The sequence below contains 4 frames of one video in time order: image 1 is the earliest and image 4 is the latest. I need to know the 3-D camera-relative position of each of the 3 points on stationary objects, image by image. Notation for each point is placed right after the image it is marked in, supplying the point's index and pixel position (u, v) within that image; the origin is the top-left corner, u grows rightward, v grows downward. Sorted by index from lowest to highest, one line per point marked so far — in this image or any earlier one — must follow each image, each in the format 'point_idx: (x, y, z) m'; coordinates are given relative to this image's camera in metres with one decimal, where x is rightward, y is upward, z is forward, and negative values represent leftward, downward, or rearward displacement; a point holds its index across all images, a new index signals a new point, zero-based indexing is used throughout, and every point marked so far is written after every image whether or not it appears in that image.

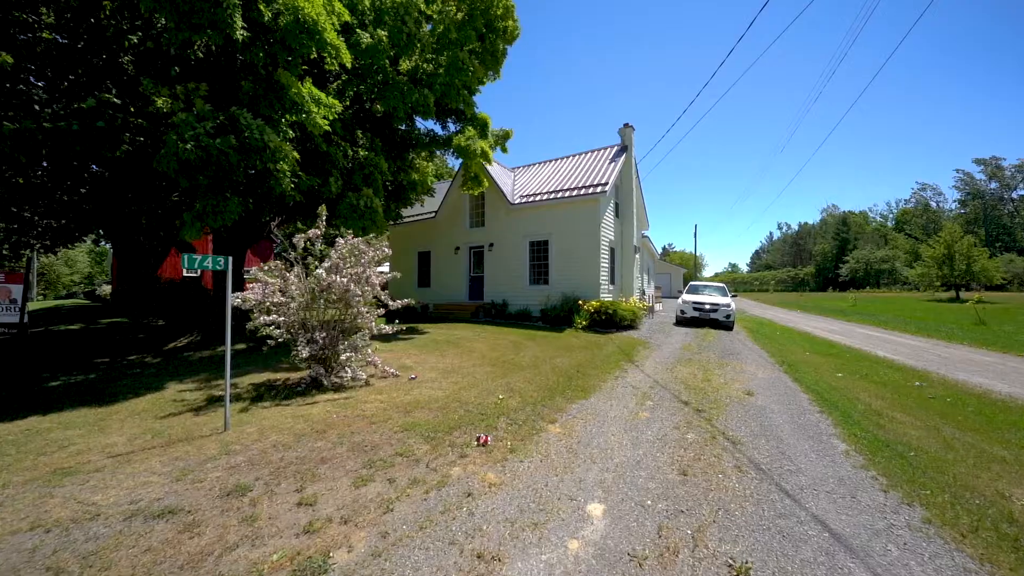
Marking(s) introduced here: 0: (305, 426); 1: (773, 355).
0: (-2.1, -1.4, +4.0) m
1: (+6.1, -1.6, +9.3) m
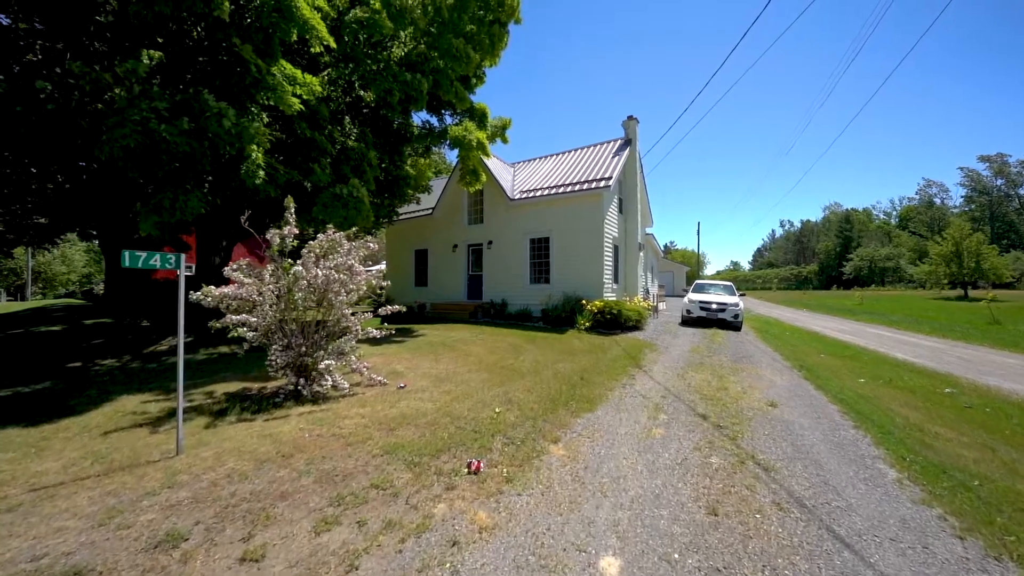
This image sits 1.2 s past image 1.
0: (-2.1, -1.4, +3.4) m
1: (+6.1, -1.6, +8.8) m
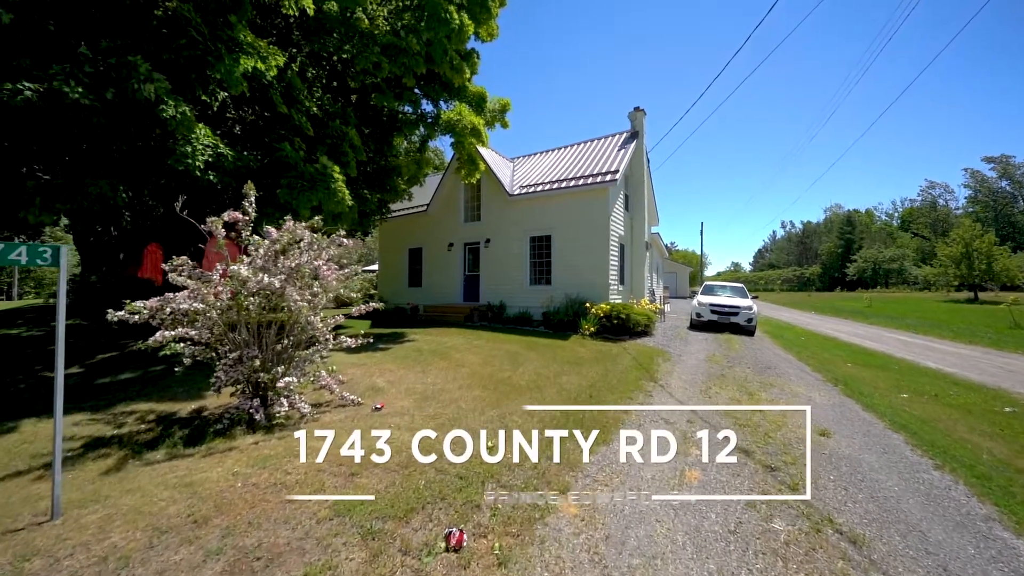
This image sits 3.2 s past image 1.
0: (-2.1, -1.4, +2.6) m
1: (+6.1, -1.6, +7.9) m
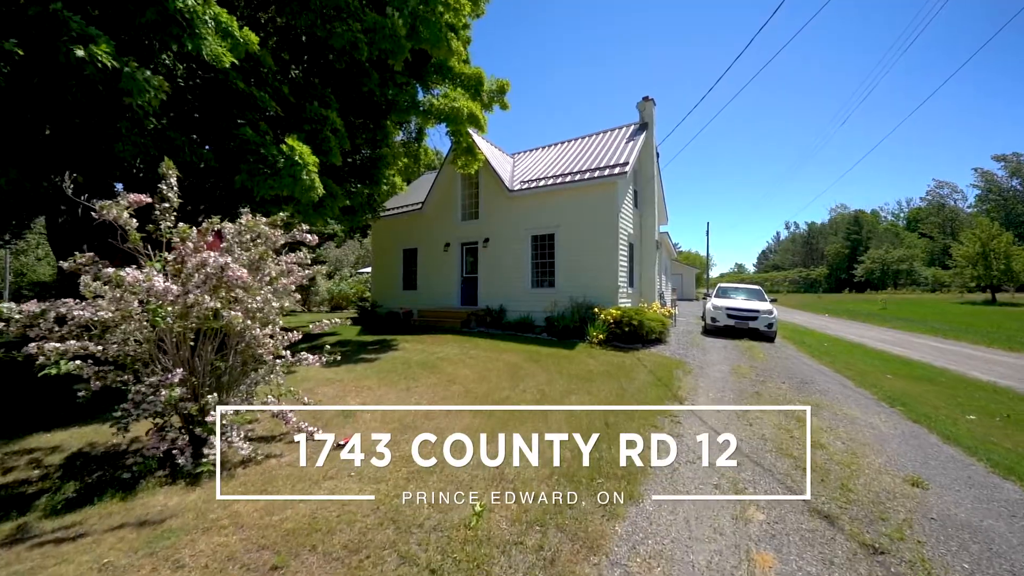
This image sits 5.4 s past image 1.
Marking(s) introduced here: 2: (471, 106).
0: (-2.2, -1.5, +1.6) m
1: (+6.1, -1.7, +6.9) m
2: (-0.9, +4.0, +8.8) m
